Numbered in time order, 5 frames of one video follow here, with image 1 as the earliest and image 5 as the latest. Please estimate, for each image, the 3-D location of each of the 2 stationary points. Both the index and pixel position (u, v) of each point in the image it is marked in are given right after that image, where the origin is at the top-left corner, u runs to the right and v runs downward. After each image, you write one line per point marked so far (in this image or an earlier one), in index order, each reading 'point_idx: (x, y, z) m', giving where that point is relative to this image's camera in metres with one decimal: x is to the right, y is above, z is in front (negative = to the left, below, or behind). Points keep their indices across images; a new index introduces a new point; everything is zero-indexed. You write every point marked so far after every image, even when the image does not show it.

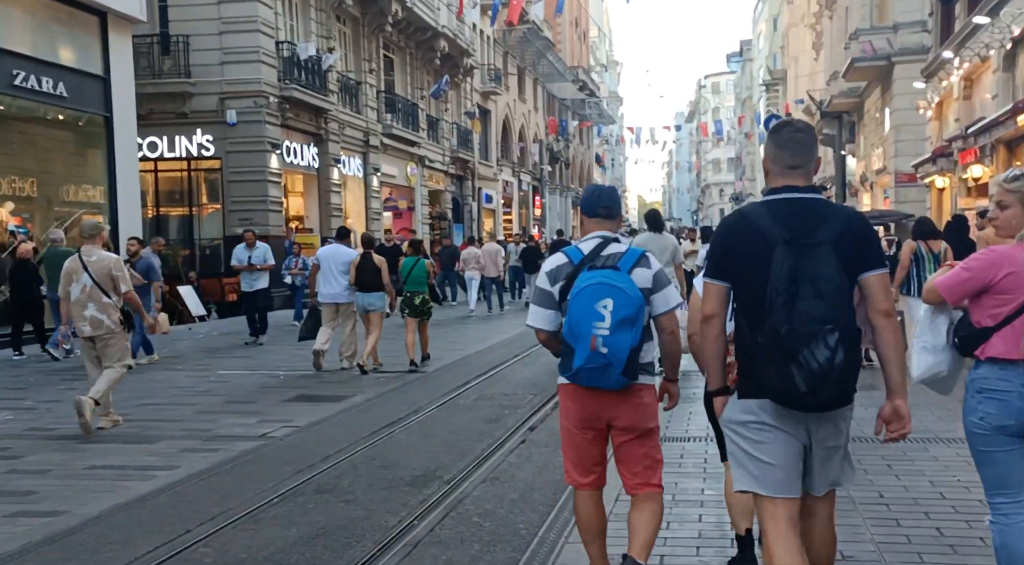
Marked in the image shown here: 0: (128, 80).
0: (-6.3, +3.3, +19.7) m
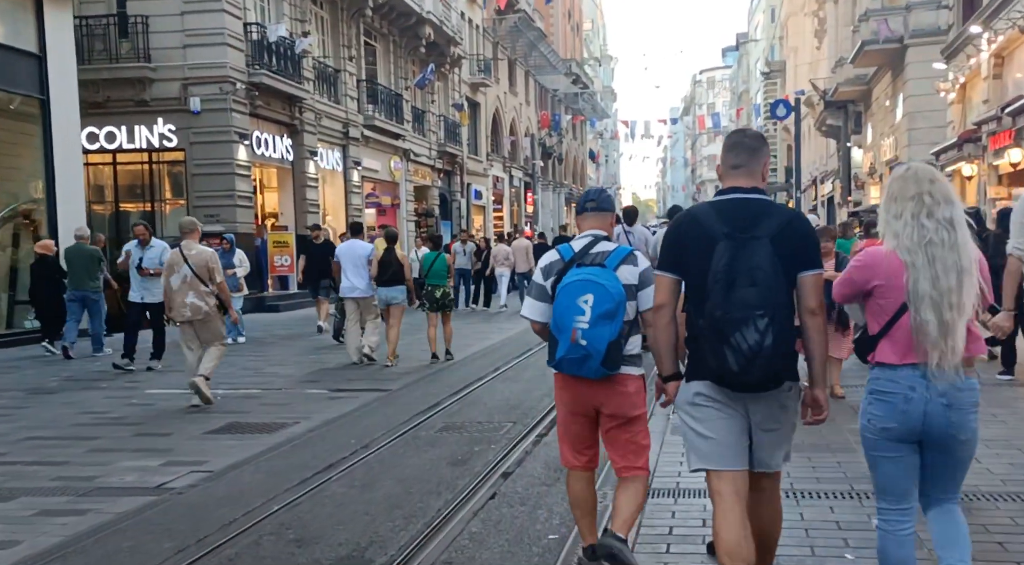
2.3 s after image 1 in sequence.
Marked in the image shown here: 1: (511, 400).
0: (-6.6, +3.3, +17.7) m
1: (0.0, -1.0, +10.5) m
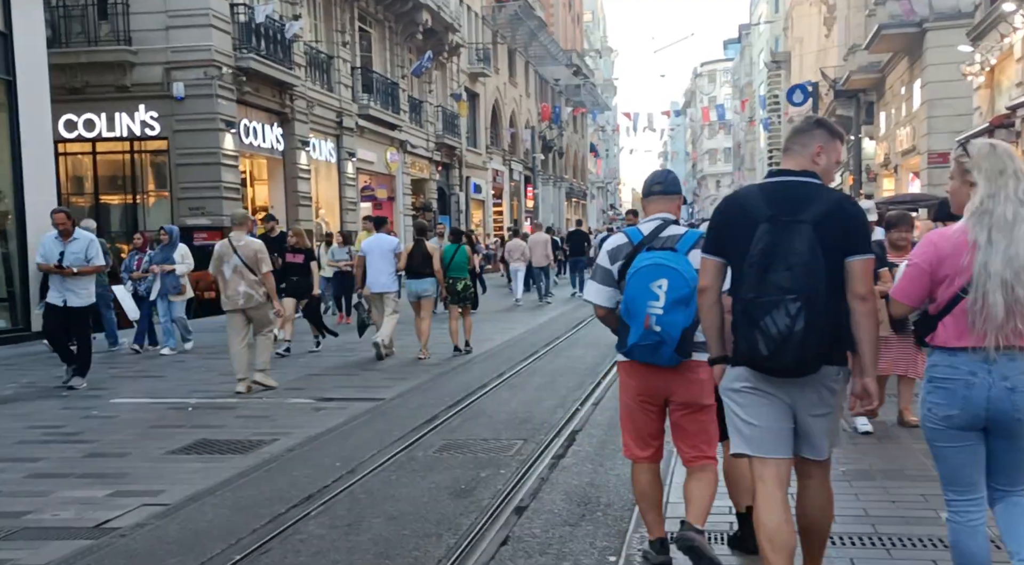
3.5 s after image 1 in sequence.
0: (-6.5, +3.3, +16.4) m
1: (+0.1, -1.0, +9.3) m
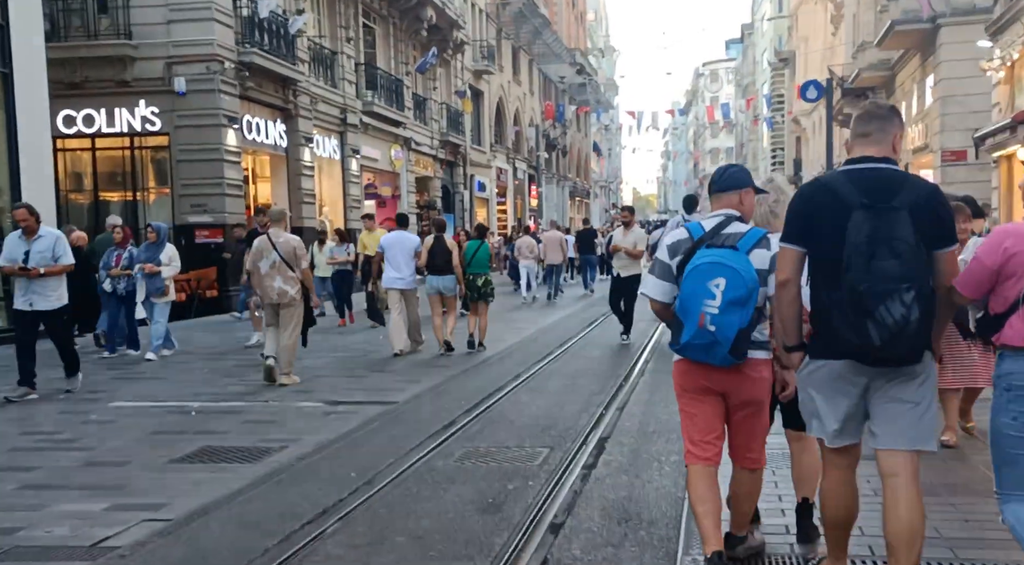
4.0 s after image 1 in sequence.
0: (-6.4, +3.4, +15.9) m
1: (+0.2, -1.0, +8.8) m
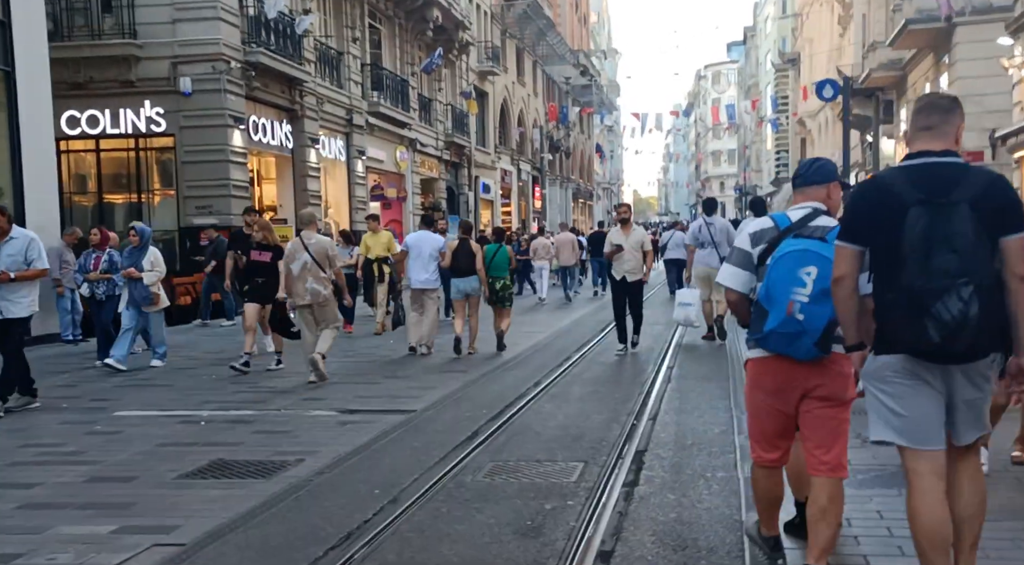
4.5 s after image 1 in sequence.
0: (-6.2, +3.3, +15.5) m
1: (+0.4, -1.0, +8.4) m
